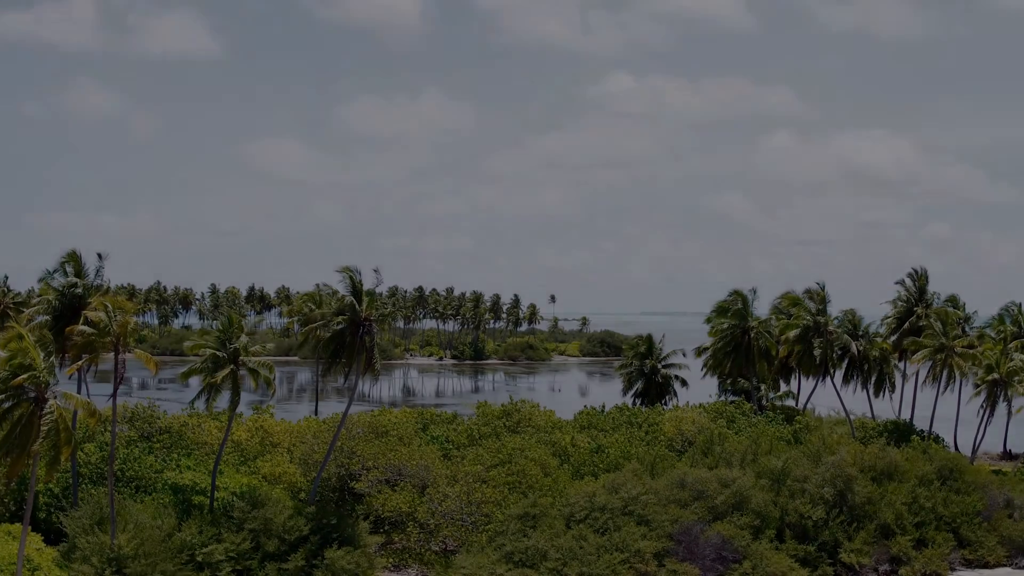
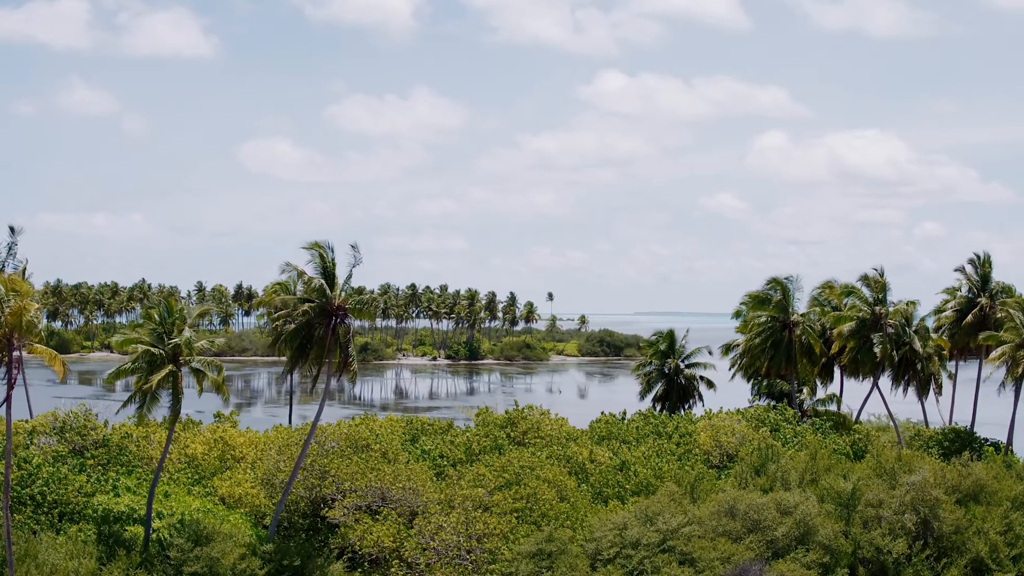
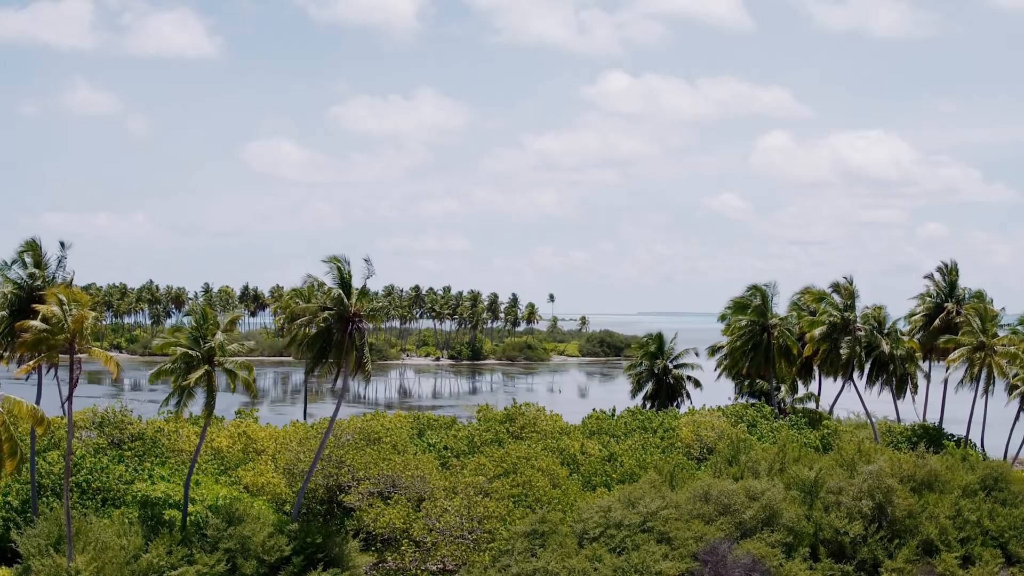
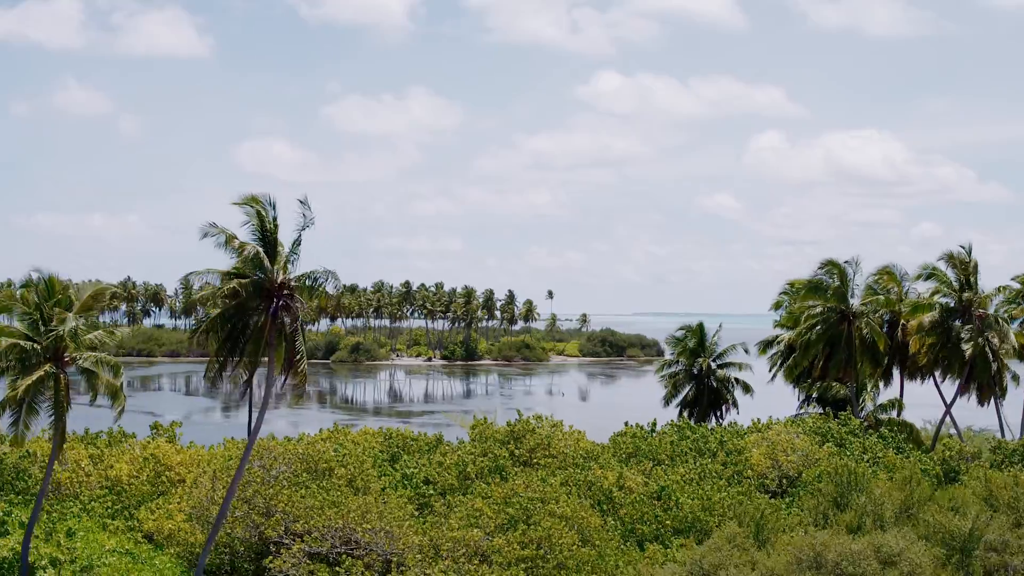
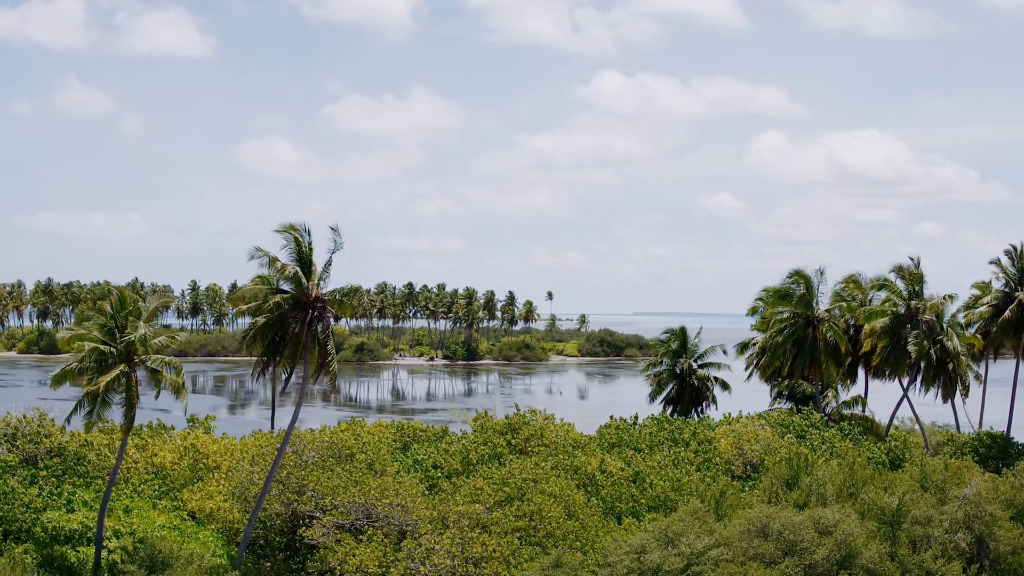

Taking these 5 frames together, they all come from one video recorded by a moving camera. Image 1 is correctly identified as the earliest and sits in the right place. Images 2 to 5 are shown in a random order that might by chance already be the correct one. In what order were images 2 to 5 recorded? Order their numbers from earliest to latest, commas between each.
3, 2, 5, 4
